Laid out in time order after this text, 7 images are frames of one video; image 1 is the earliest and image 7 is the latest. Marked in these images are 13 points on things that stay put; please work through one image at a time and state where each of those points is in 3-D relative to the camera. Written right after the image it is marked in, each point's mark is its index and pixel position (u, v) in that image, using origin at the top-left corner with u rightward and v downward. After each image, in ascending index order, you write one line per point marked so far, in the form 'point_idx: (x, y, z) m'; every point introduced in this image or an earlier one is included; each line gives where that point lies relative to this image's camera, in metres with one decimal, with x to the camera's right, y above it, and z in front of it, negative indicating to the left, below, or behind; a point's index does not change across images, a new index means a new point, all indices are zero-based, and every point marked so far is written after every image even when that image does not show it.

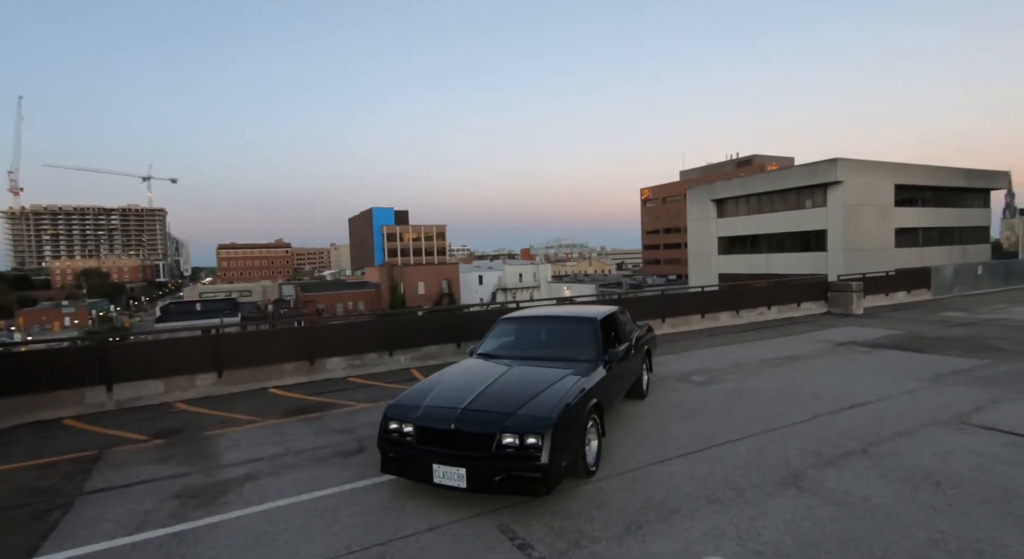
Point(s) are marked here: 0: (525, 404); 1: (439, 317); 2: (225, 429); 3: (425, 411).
0: (+0.1, -1.2, +5.0) m
1: (-1.3, -0.8, +10.5) m
2: (-3.9, -2.0, +7.4) m
3: (-0.8, -1.2, +5.2) m
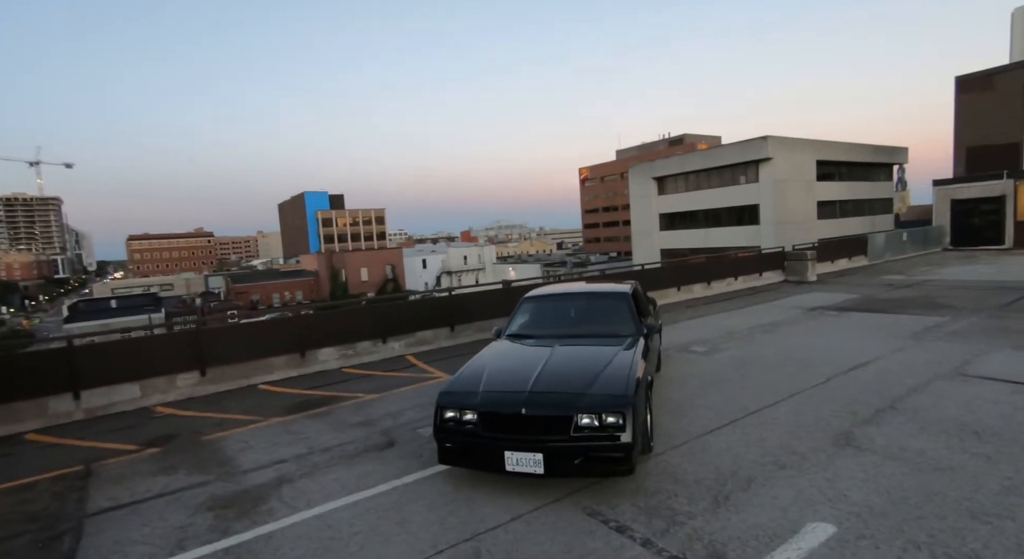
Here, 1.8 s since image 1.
0: (+0.7, -0.9, +4.9) m
1: (-1.4, -0.4, +10.1) m
2: (-3.5, -1.9, +6.7) m
3: (-0.2, -1.0, +4.9) m
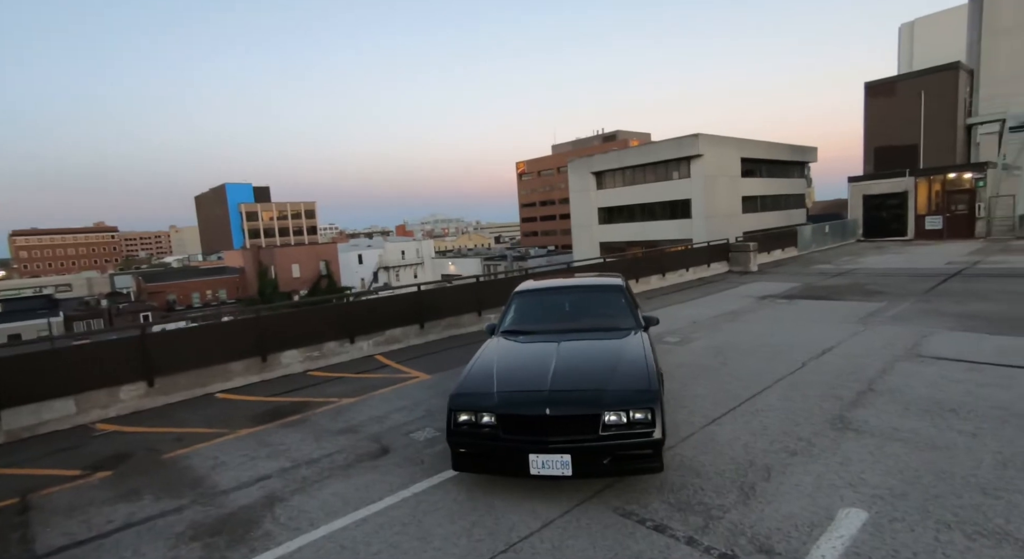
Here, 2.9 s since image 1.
0: (+0.9, -0.8, +4.7) m
1: (-1.9, -0.3, +9.6) m
2: (-3.5, -1.9, +6.0) m
3: (-0.1, -1.0, +4.6) m
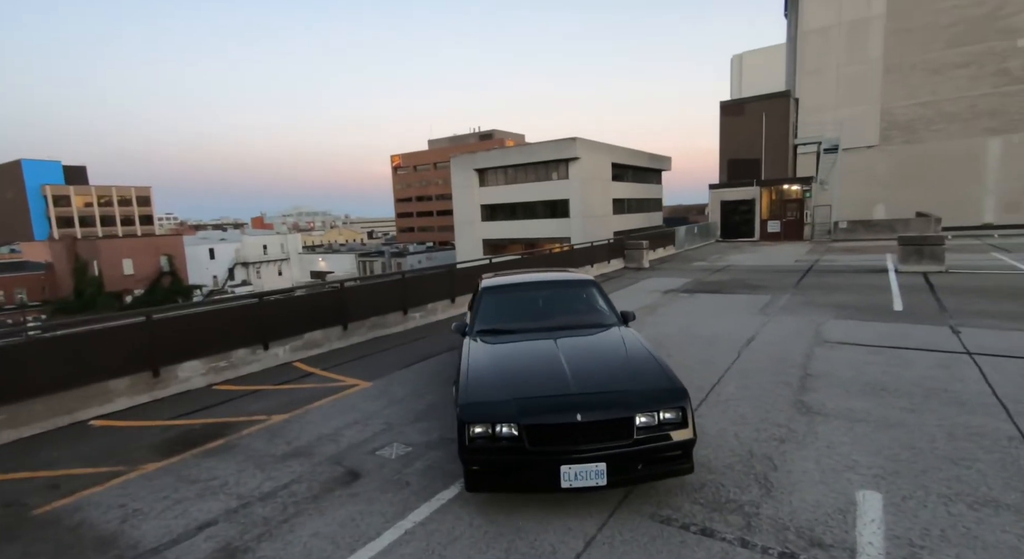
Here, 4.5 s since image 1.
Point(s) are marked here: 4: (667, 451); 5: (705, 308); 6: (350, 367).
0: (+1.0, -0.8, +4.4) m
1: (-3.0, -0.3, +8.5) m
2: (-3.6, -1.8, +4.6) m
3: (+0.1, -0.9, +4.1) m
4: (+1.1, -1.3, +4.1) m
5: (+3.9, -0.6, +11.2) m
6: (-2.3, -1.2, +7.8) m
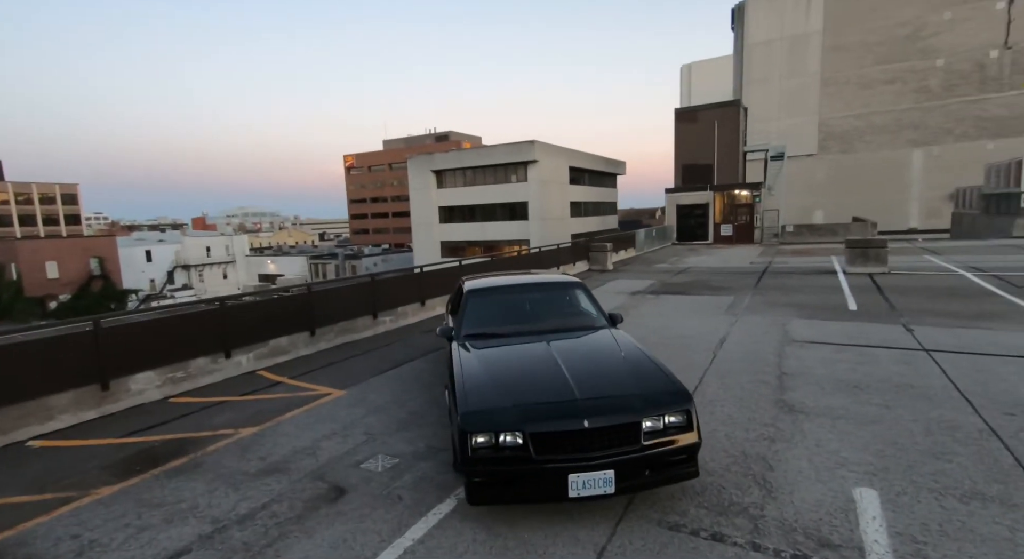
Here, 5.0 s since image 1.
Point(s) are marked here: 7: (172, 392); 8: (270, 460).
0: (+0.9, -0.8, +4.3) m
1: (-3.3, -0.3, +8.0) m
2: (-3.6, -1.8, +4.1) m
3: (+0.1, -0.9, +3.9) m
4: (+1.2, -1.3, +4.0) m
5: (+3.3, -0.6, +11.3) m
6: (-2.6, -1.3, +7.4) m
7: (-4.1, -1.4, +6.7) m
8: (-2.2, -1.6, +5.0) m
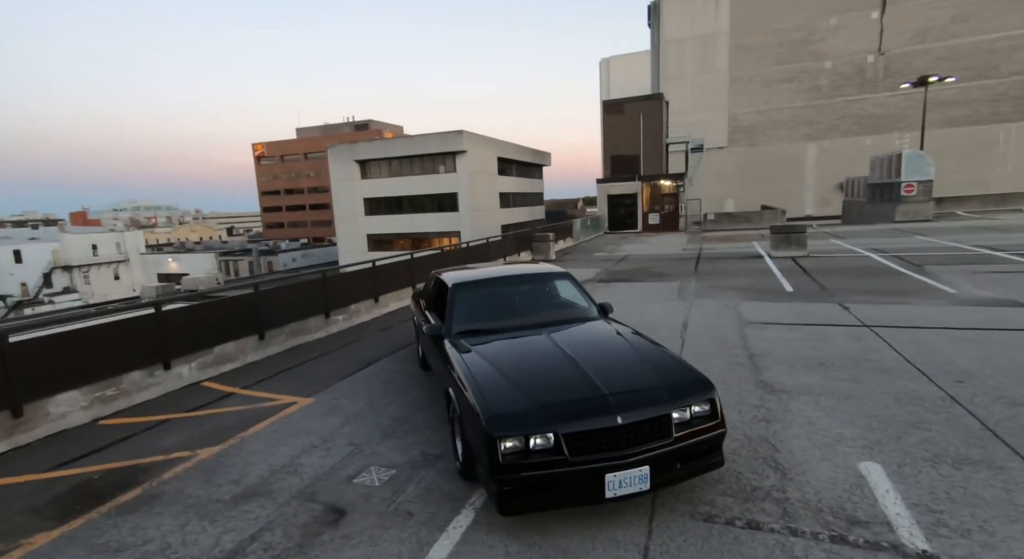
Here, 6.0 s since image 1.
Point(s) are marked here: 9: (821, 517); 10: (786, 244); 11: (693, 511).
0: (+1.0, -0.7, +4.2) m
1: (-3.7, -0.3, +7.2) m
2: (-3.4, -1.9, +3.3) m
3: (+0.3, -0.9, +3.7) m
4: (+1.3, -1.2, +3.9) m
5: (+2.4, -0.4, +11.4) m
6: (-2.9, -1.3, +6.7) m
7: (-4.3, -1.4, +5.8) m
8: (-2.1, -1.6, +4.4) m
9: (+2.1, -1.6, +3.7) m
10: (+8.8, +1.1, +17.6) m
11: (+1.2, -1.6, +3.8) m
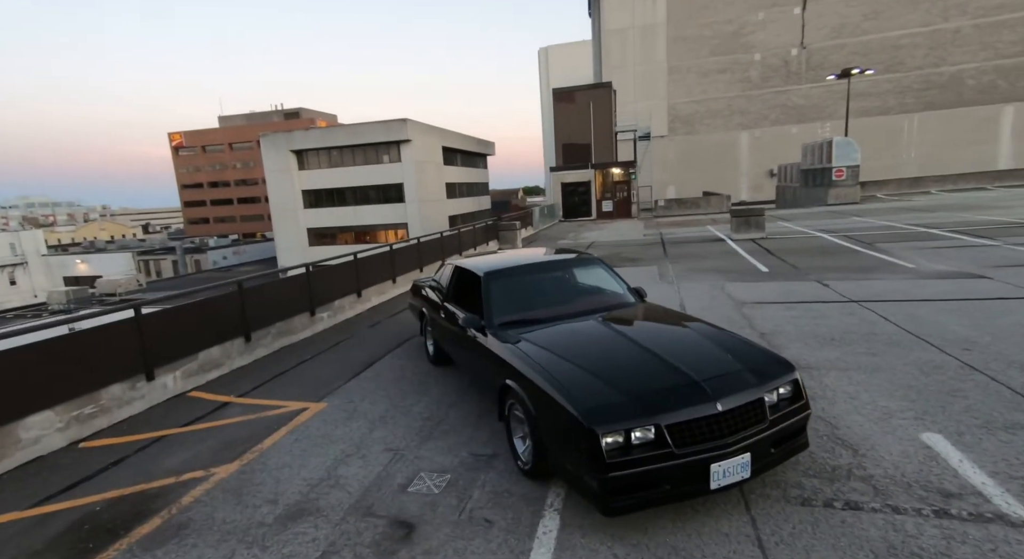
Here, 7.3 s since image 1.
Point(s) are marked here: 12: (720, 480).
0: (+1.5, -0.5, +4.0) m
1: (-3.5, -0.3, +6.5) m
2: (-2.7, -1.9, +2.6) m
3: (+0.8, -0.7, +3.4) m
4: (+1.9, -1.0, +3.7) m
5: (+2.1, -0.1, +11.3) m
6: (-2.6, -1.2, +6.0) m
7: (-3.9, -1.4, +5.0) m
8: (-1.6, -1.6, +3.8) m
9: (+2.7, -1.4, +3.7) m
10: (+7.7, +1.7, +18.1) m
11: (+1.8, -1.4, +3.6) m
12: (+1.3, -1.2, +3.3) m
